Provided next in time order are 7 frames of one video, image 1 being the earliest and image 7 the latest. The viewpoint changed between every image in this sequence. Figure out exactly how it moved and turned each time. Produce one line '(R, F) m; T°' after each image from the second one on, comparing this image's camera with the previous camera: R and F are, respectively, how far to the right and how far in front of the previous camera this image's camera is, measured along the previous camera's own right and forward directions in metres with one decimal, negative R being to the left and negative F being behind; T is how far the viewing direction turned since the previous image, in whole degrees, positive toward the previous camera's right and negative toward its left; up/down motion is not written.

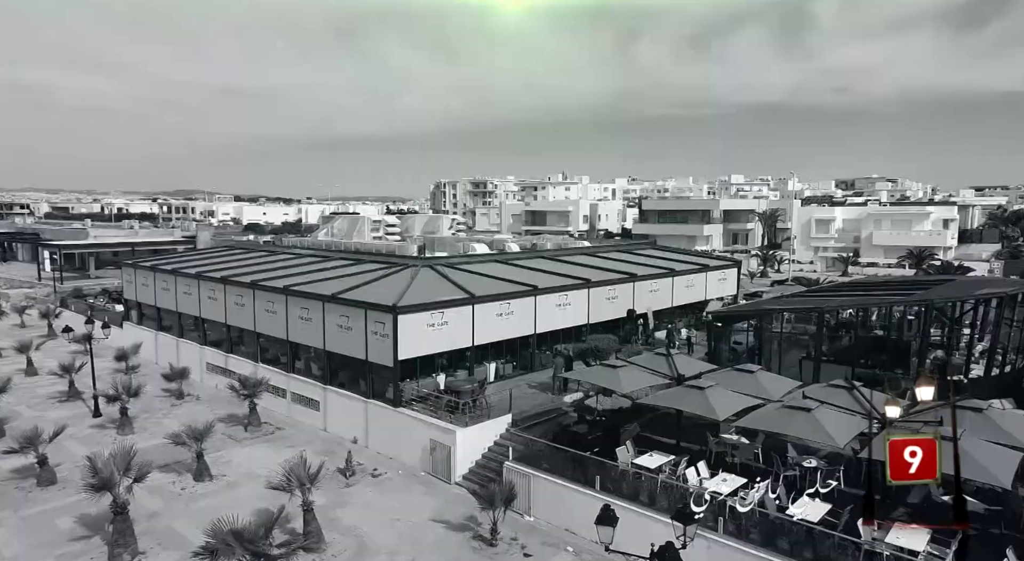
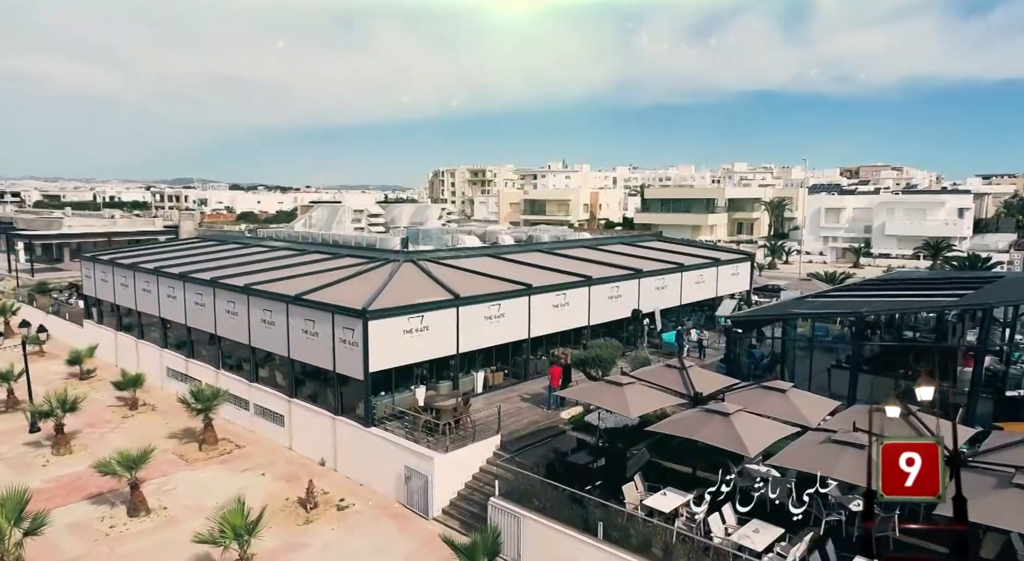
(+0.3, +3.2) m; 0°
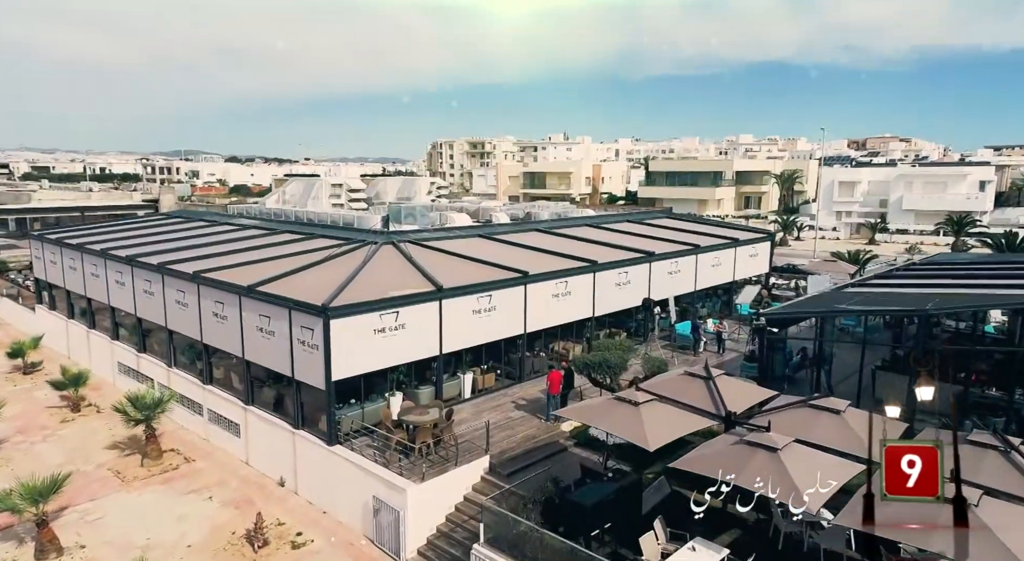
(+0.2, +3.5) m; 0°
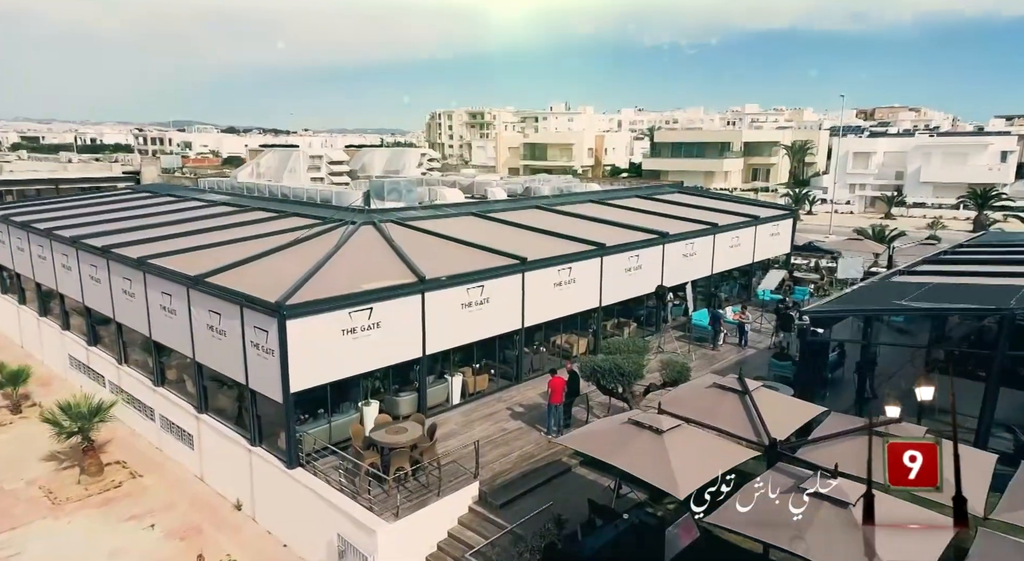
(+0.1, +2.9) m; 0°
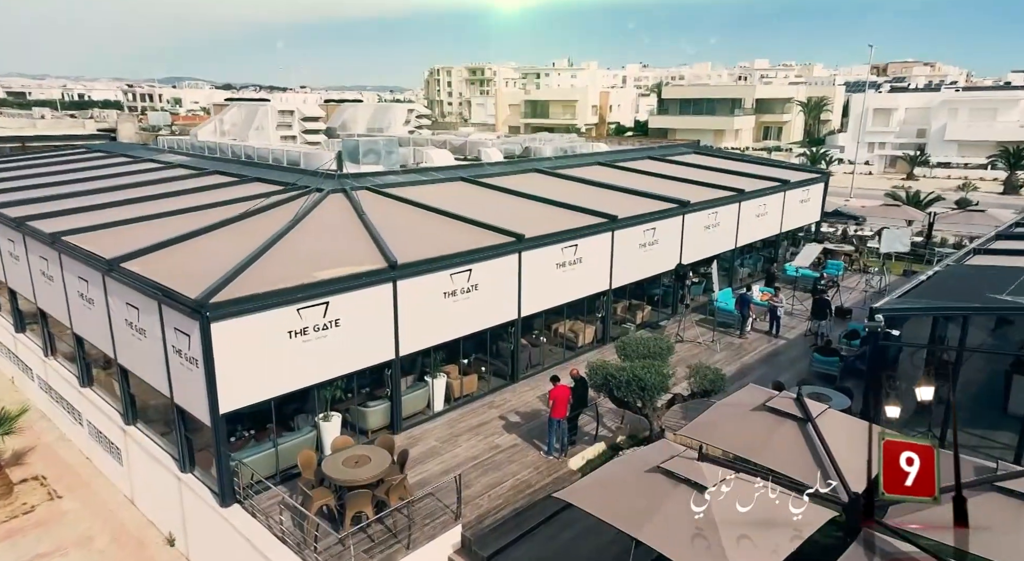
(+0.2, +3.2) m; 0°
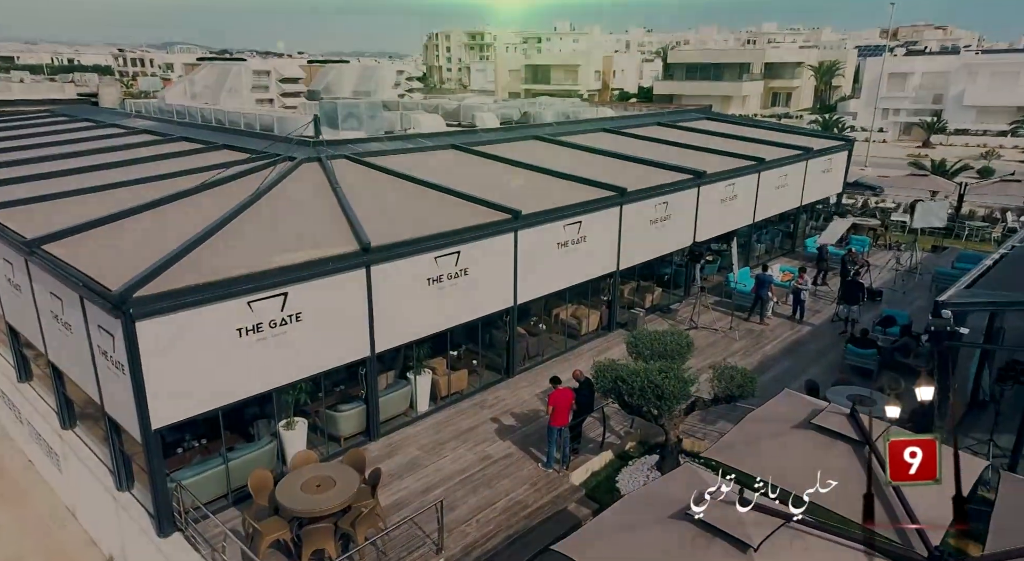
(+0.1, +2.0) m; 0°
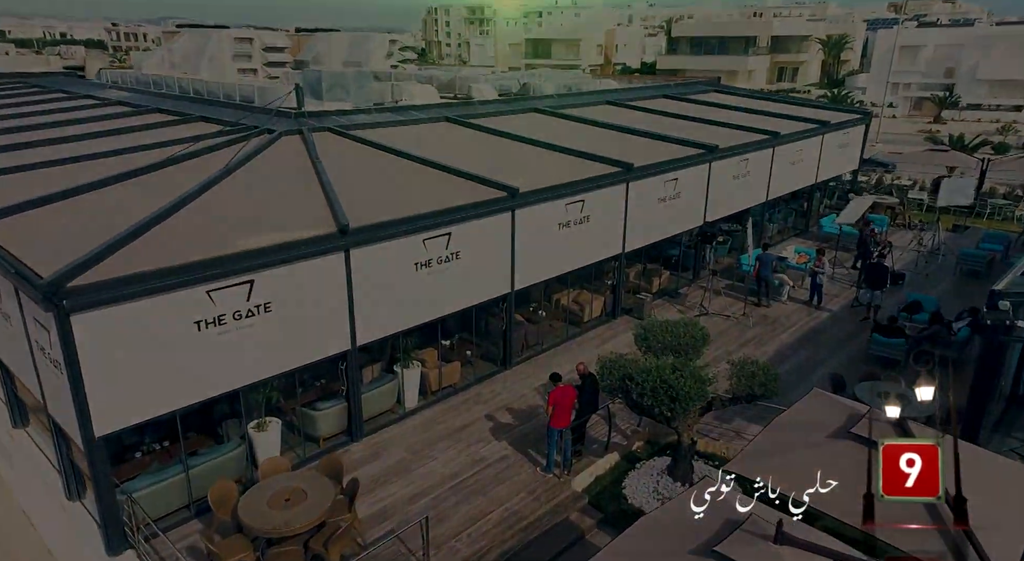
(+0.1, +1.2) m; 0°
